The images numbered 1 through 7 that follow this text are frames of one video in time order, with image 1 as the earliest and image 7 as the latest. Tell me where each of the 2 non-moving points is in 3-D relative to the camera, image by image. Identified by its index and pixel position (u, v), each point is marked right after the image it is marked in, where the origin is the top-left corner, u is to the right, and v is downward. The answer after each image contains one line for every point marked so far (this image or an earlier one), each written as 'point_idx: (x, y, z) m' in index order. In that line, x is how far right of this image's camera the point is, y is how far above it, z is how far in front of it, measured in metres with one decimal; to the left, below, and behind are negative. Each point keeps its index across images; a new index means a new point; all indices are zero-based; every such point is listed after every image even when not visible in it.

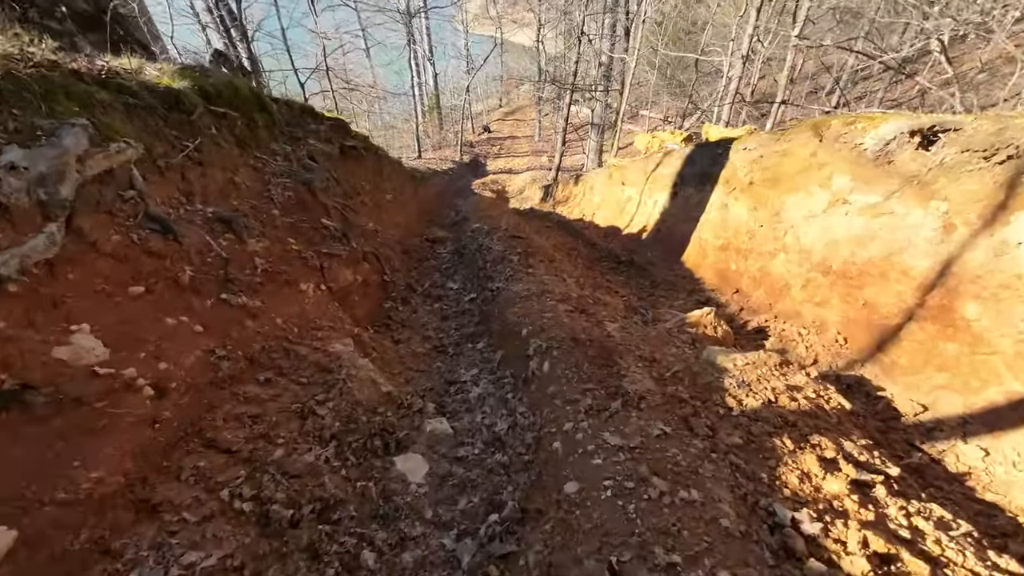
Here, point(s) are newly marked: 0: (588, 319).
0: (+1.0, -0.4, +5.6) m
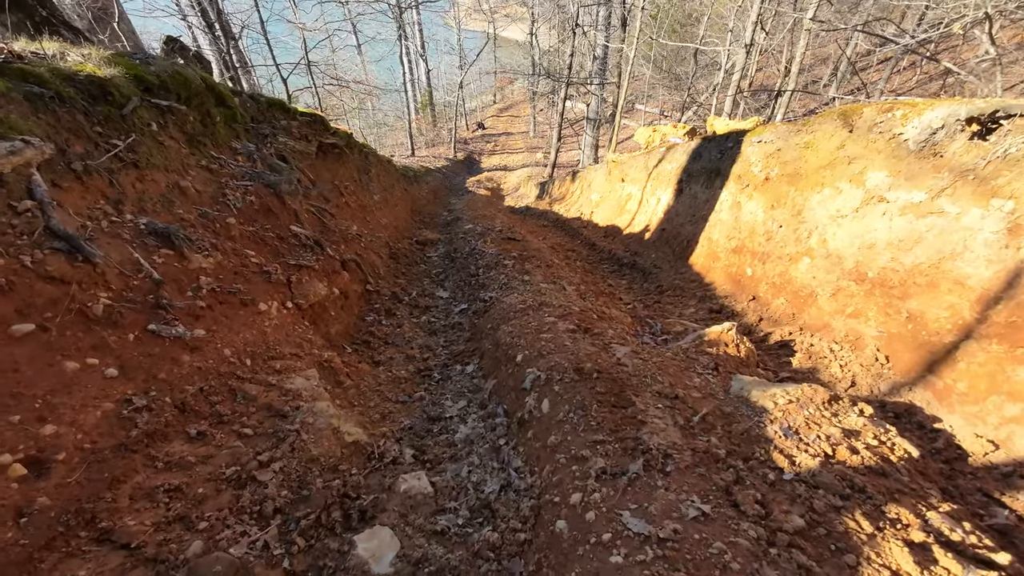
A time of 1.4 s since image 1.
0: (+0.9, -0.6, +4.8) m
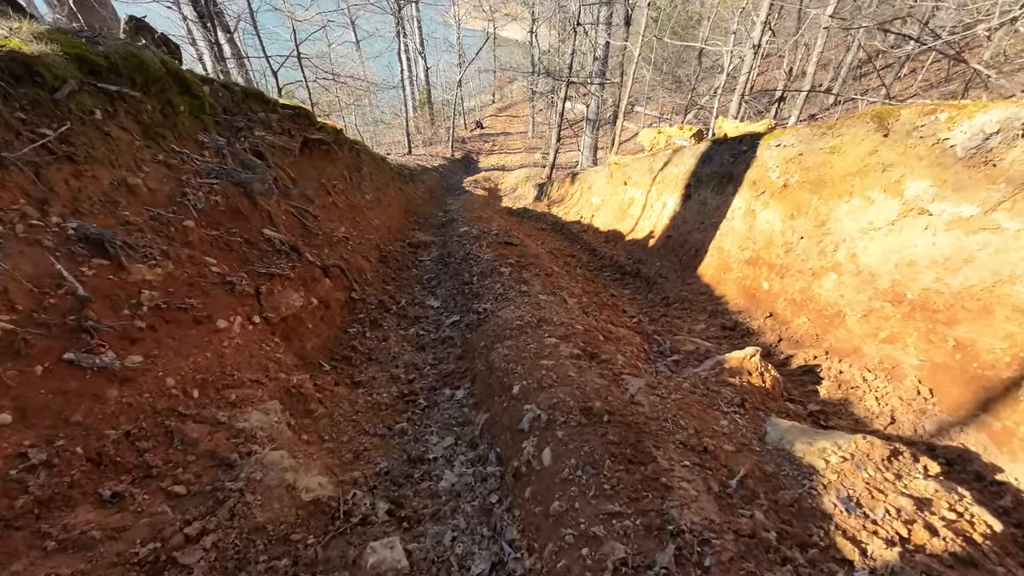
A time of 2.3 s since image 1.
0: (+0.9, -0.8, +4.2) m
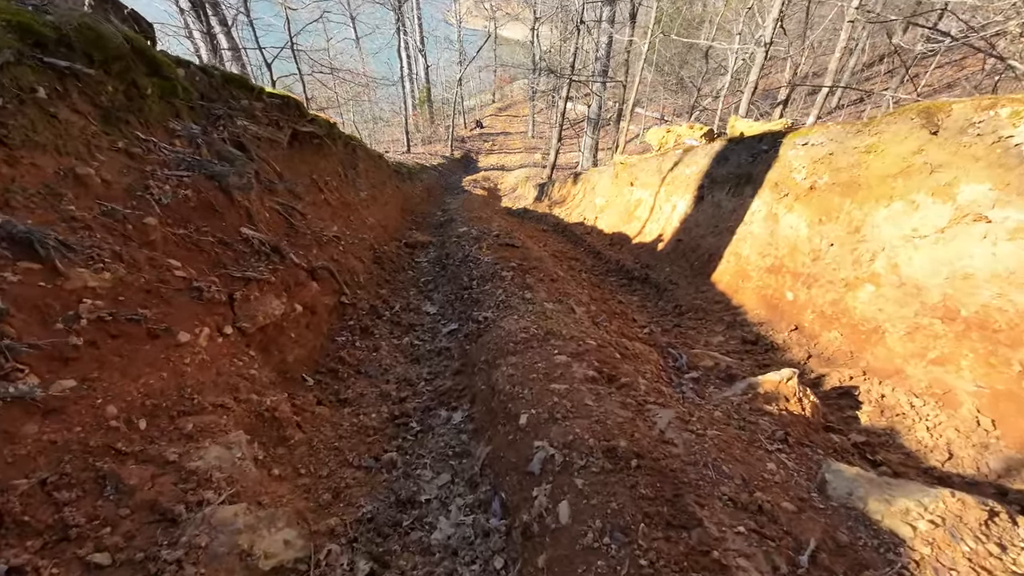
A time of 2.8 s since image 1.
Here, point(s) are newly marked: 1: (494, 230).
0: (+0.9, -0.9, +3.6) m
1: (-0.5, +1.5, +10.7) m
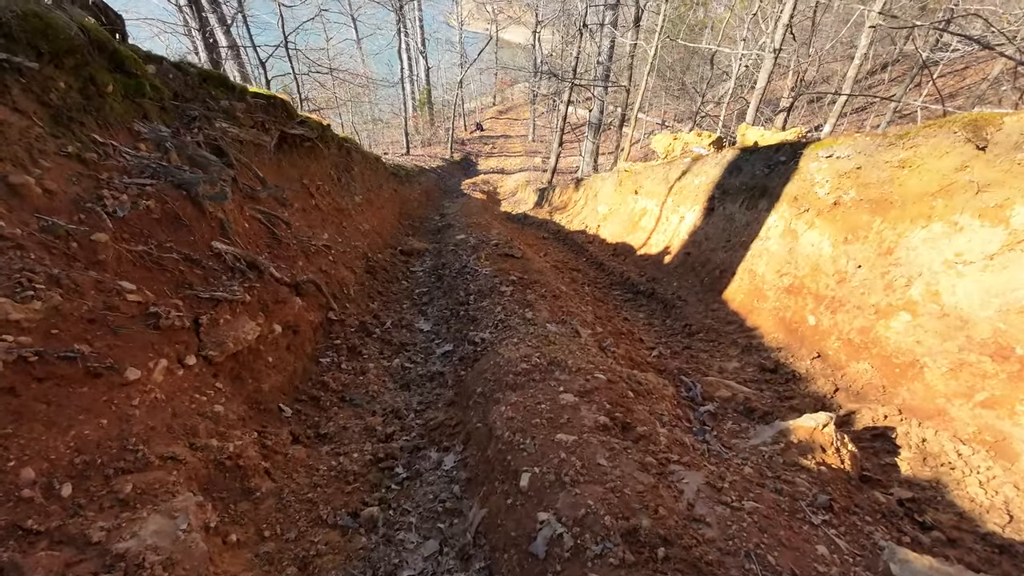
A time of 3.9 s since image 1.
0: (+0.9, -1.2, +3.1) m
1: (-0.5, +1.2, +10.2) m
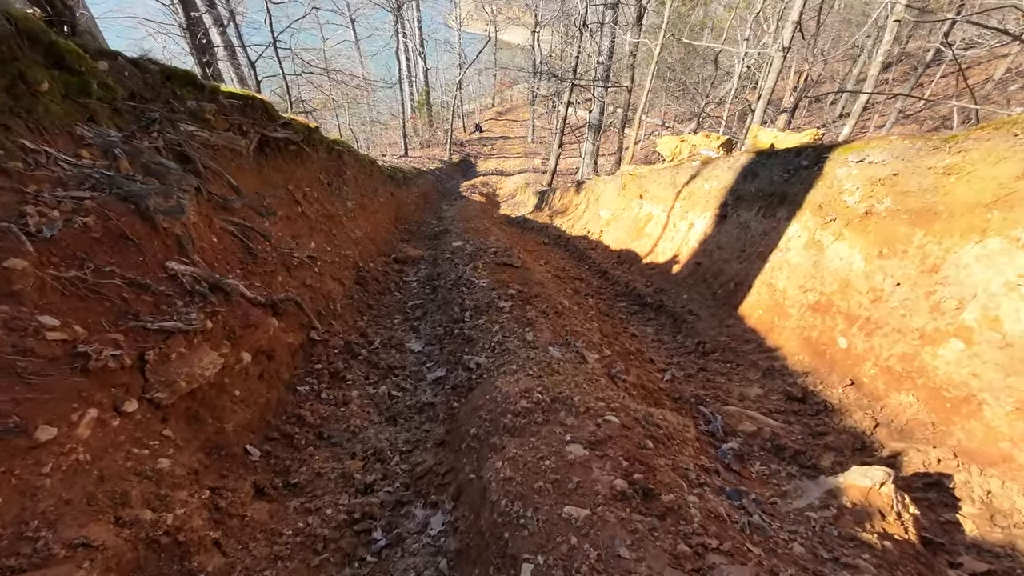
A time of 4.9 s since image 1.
0: (+0.9, -1.5, +2.5) m
1: (-0.5, +0.9, +9.6) m
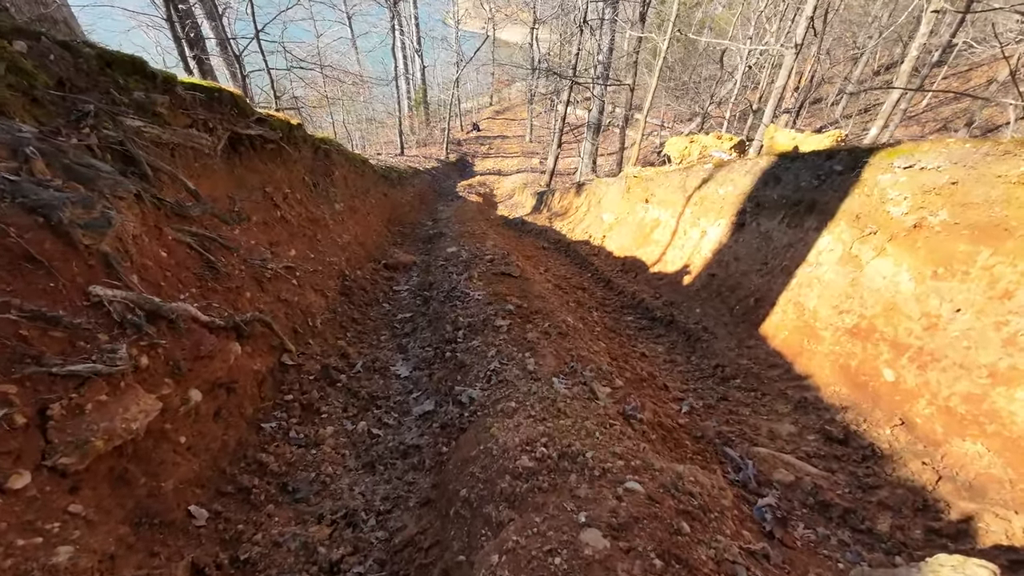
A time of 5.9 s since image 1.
0: (+0.9, -1.7, +1.7) m
1: (-0.5, +0.6, +8.9) m
